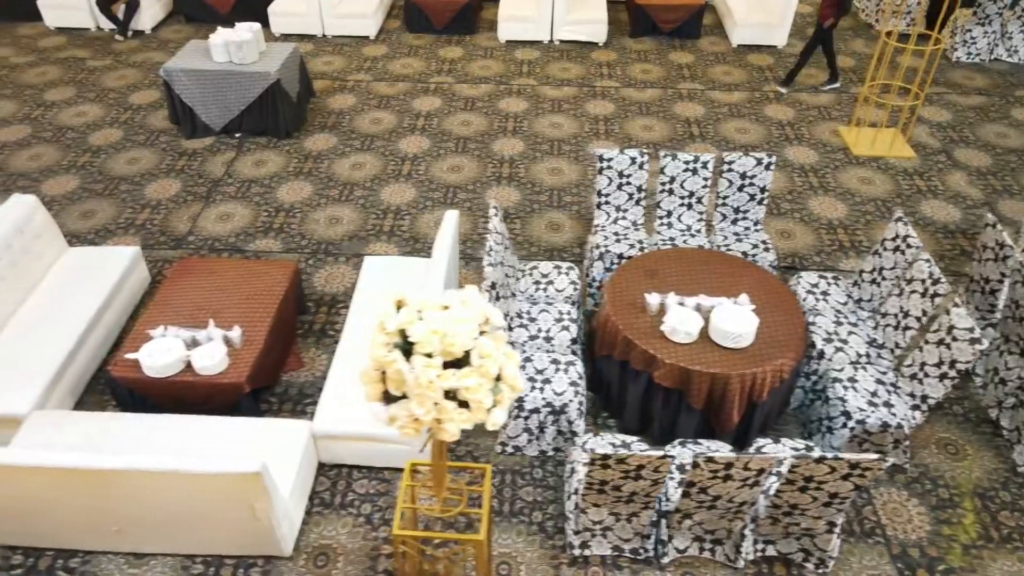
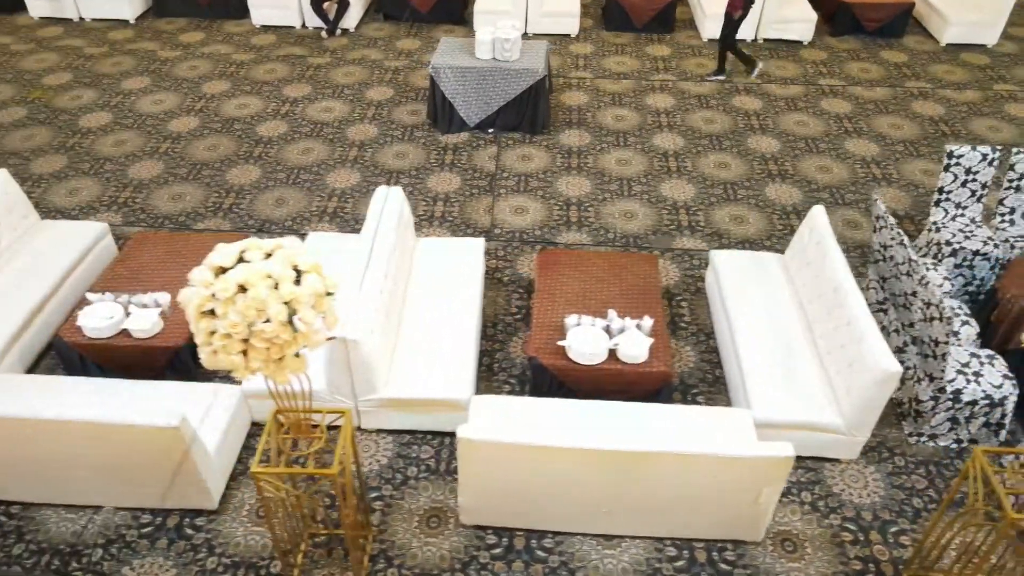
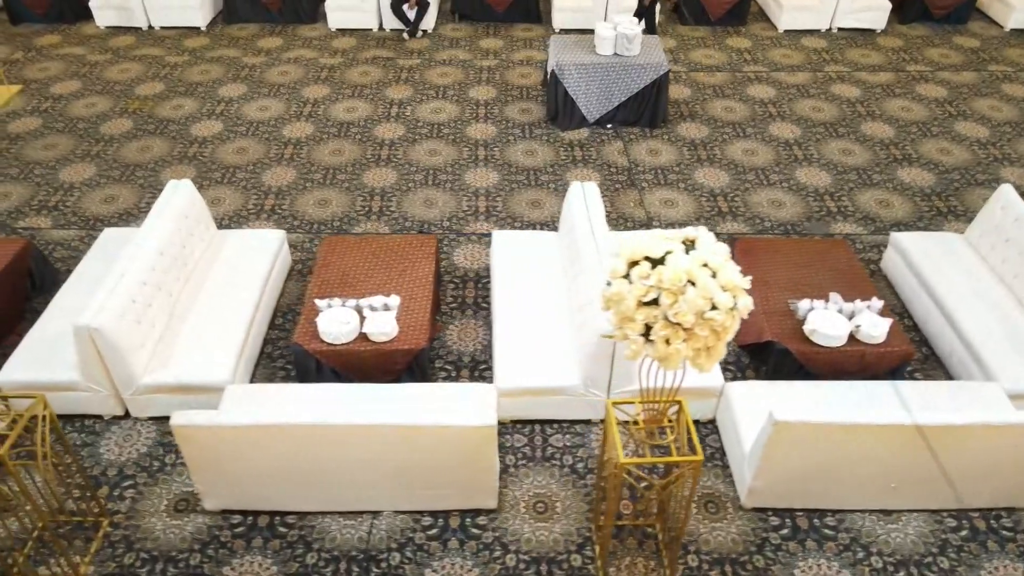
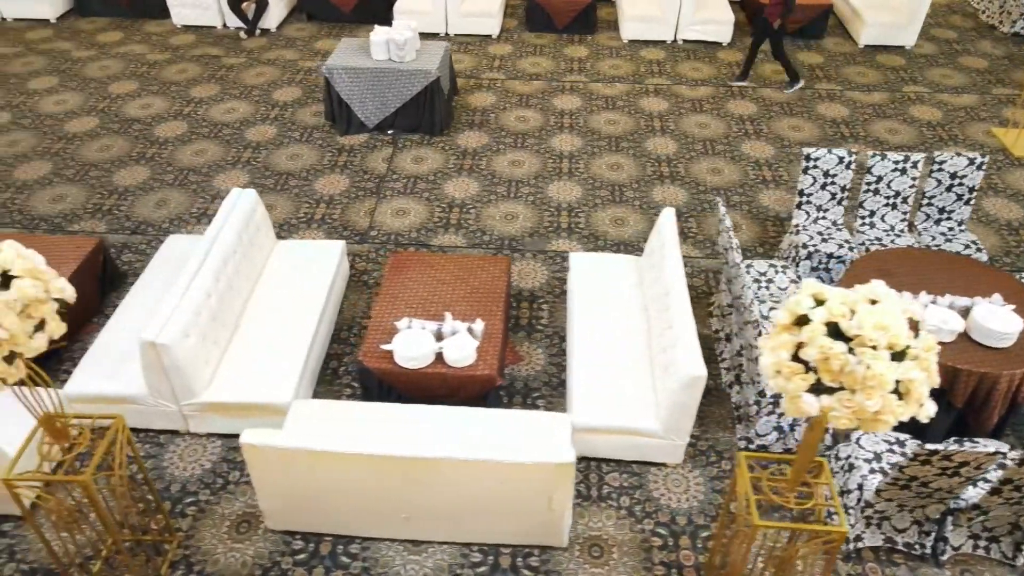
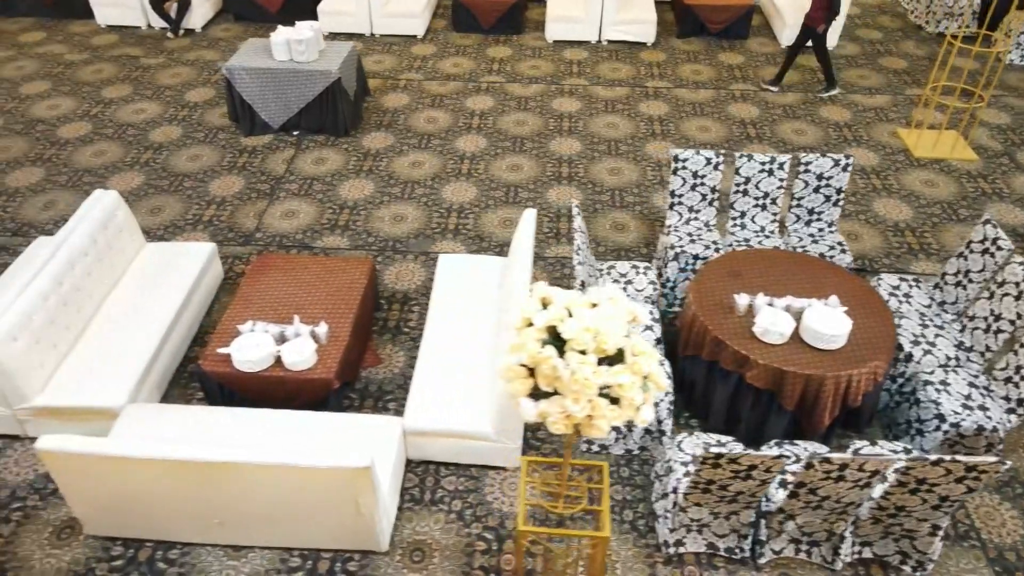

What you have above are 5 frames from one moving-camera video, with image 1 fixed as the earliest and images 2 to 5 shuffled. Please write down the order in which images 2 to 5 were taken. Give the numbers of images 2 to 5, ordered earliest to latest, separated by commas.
5, 4, 2, 3
